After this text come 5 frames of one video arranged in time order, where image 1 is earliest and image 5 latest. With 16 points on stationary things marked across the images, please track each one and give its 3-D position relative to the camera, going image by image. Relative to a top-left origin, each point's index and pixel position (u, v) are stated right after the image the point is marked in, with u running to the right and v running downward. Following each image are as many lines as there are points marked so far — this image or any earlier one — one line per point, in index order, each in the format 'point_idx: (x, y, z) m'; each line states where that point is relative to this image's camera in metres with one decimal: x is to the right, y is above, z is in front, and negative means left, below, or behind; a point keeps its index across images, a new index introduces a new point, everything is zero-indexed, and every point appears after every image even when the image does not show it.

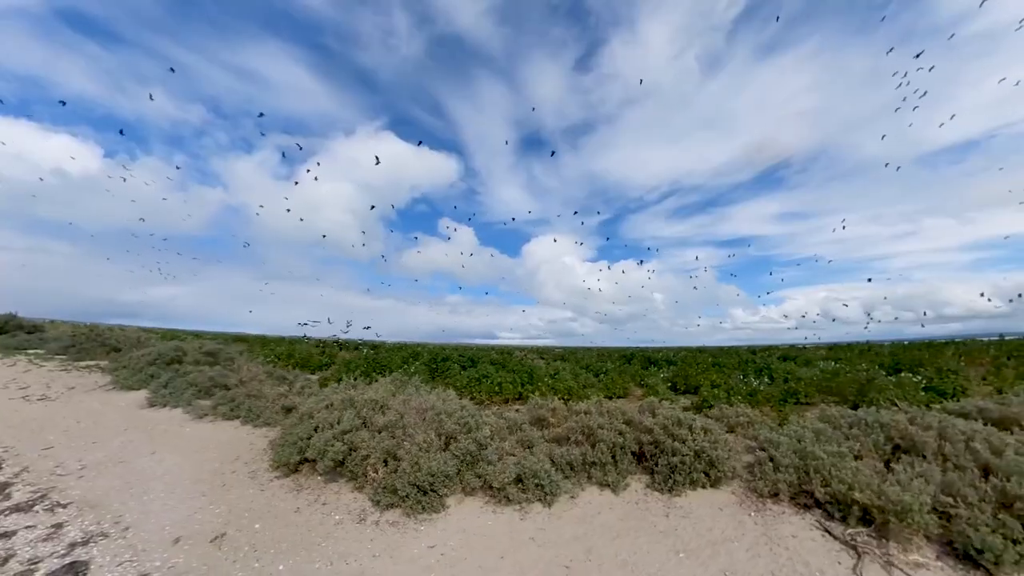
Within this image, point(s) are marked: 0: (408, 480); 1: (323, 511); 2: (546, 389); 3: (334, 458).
0: (-1.2, -2.3, +5.6) m
1: (-2.4, -2.7, +5.8) m
2: (+0.8, -2.3, +11.1) m
3: (-2.5, -2.3, +6.5) m
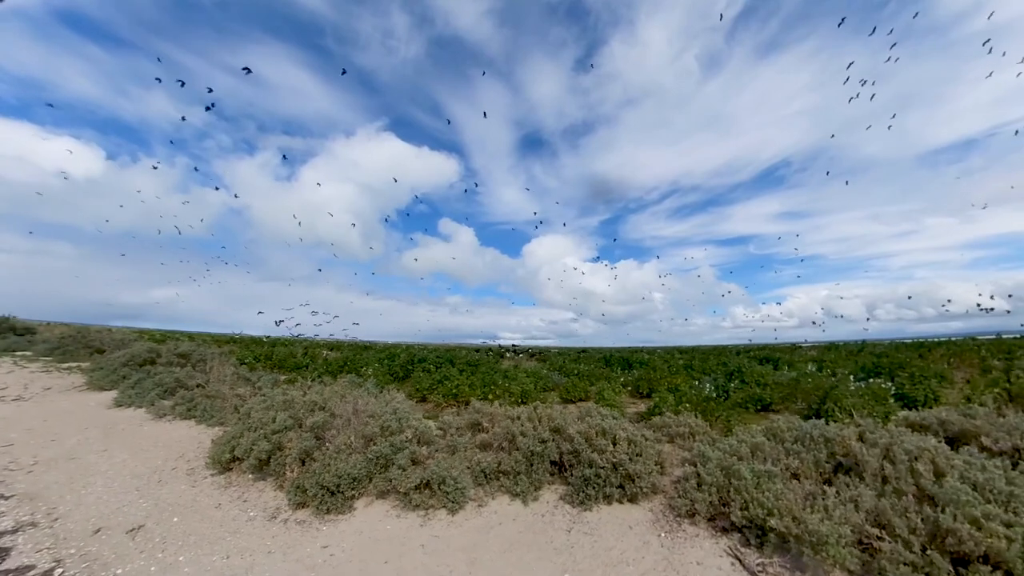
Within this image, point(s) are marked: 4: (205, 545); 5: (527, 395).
0: (-2.4, -2.3, +5.8) m
1: (-3.5, -2.8, +6.1) m
2: (-0.3, -2.4, +11.4) m
3: (-3.6, -2.4, +6.8) m
4: (-3.4, -2.8, +5.3) m
5: (+0.4, -2.4, +10.6) m
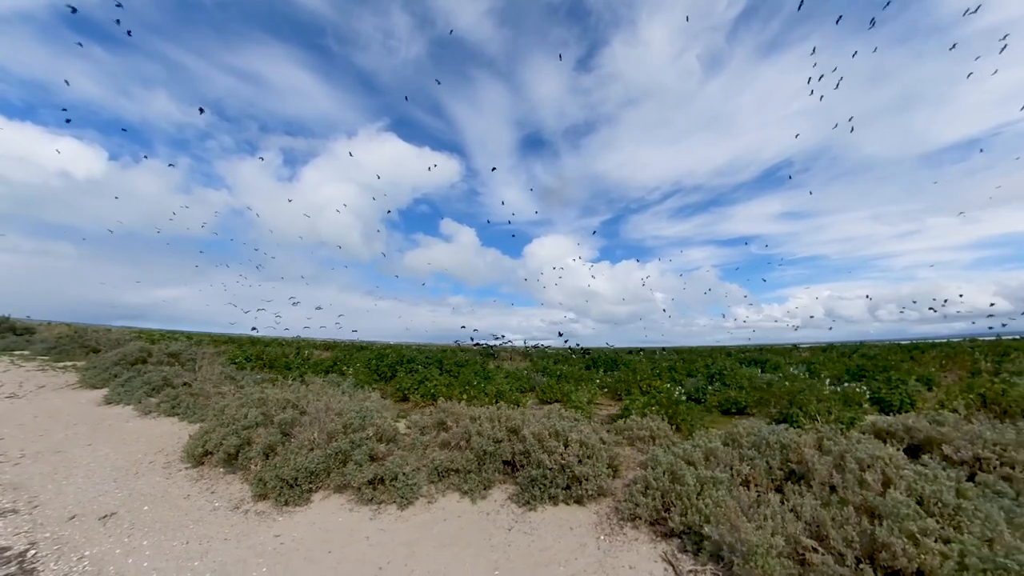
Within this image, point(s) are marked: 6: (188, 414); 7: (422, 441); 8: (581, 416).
0: (-3.0, -2.4, +6.1) m
1: (-4.1, -2.8, +6.4) m
2: (-0.9, -2.4, +11.7) m
3: (-4.2, -2.4, +7.1) m
4: (-4.0, -2.8, +5.6) m
5: (-0.2, -2.4, +10.9) m
6: (-7.1, -2.8, +10.5) m
7: (-1.4, -2.2, +6.9) m
8: (+1.2, -2.2, +8.3) m
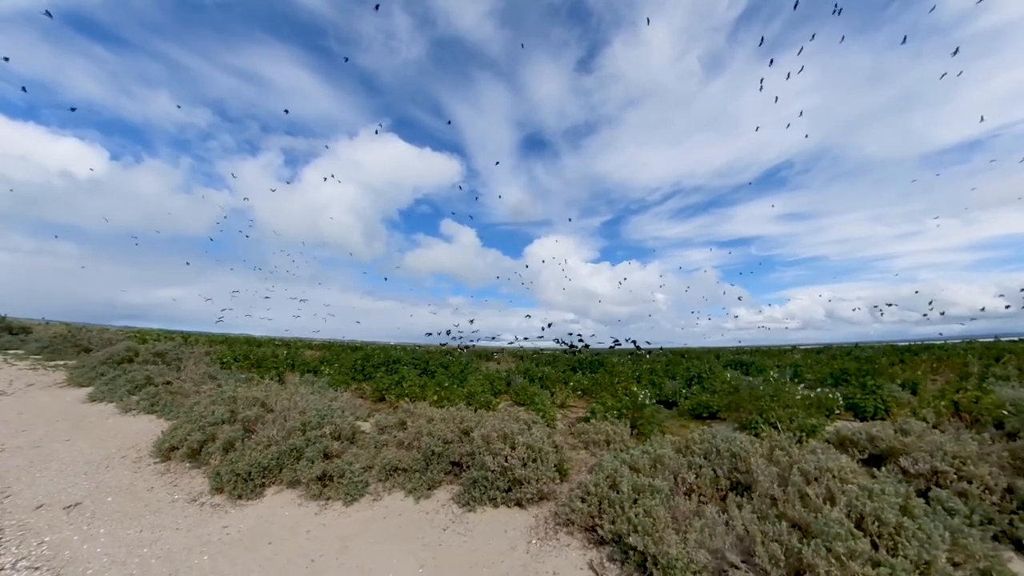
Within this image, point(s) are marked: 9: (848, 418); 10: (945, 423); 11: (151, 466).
0: (-3.7, -2.4, +6.4) m
1: (-4.8, -2.8, +6.7) m
2: (-1.6, -2.5, +11.9) m
3: (-4.9, -2.4, +7.3) m
4: (-4.7, -2.9, +5.8) m
5: (-0.9, -2.4, +11.1) m
6: (-7.8, -2.8, +10.7) m
7: (-2.0, -2.2, +7.1) m
8: (+0.5, -2.2, +8.5) m
9: (+8.6, -3.5, +12.1) m
10: (+9.2, -3.0, +10.0) m
11: (-5.8, -2.9, +7.7) m
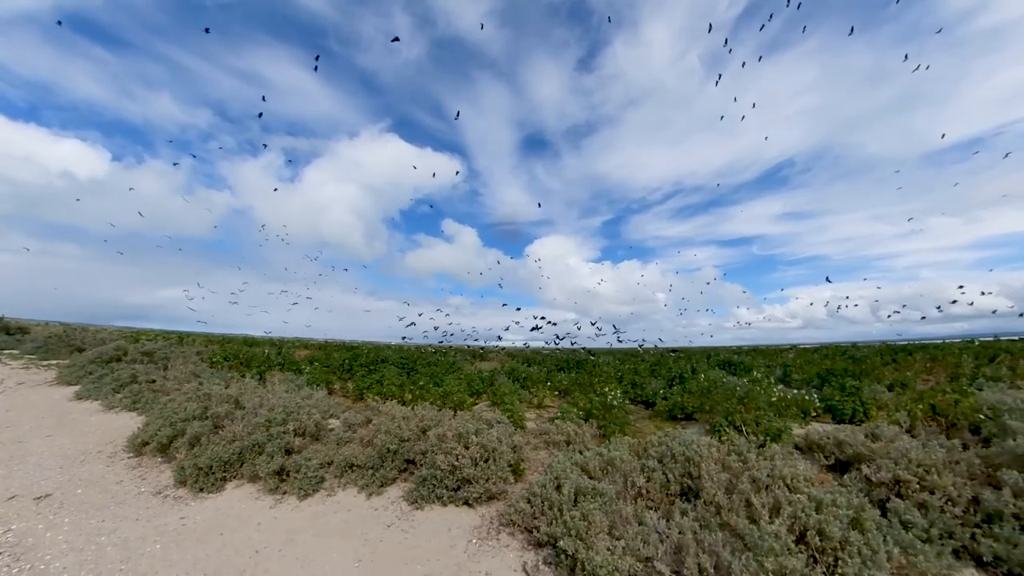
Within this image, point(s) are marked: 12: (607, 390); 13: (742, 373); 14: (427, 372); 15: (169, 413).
0: (-4.3, -2.4, +6.5) m
1: (-5.4, -2.8, +6.8) m
2: (-2.2, -2.5, +12.0) m
3: (-5.5, -2.4, +7.5) m
4: (-5.3, -2.9, +6.0) m
5: (-1.5, -2.4, +11.2) m
6: (-8.4, -2.8, +10.9) m
7: (-2.6, -2.2, +7.2) m
8: (-0.1, -2.2, +8.6) m
9: (+8.1, -3.4, +12.2) m
10: (+8.6, -2.9, +10.1) m
11: (-6.4, -2.9, +7.9) m
12: (+2.4, -2.7, +12.4) m
13: (+9.2, -3.5, +19.9) m
14: (-2.7, -2.7, +15.3) m
15: (-6.1, -2.3, +8.5) m
